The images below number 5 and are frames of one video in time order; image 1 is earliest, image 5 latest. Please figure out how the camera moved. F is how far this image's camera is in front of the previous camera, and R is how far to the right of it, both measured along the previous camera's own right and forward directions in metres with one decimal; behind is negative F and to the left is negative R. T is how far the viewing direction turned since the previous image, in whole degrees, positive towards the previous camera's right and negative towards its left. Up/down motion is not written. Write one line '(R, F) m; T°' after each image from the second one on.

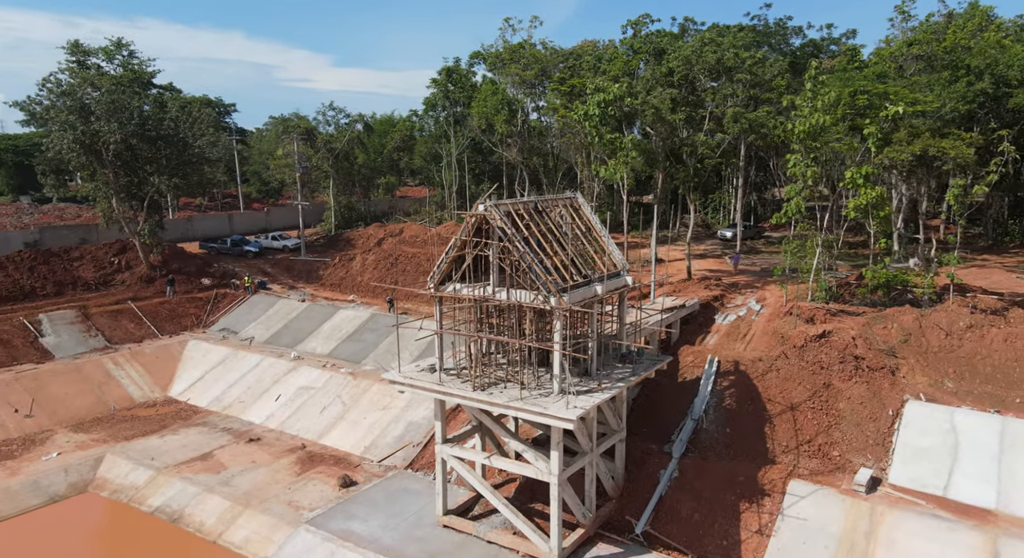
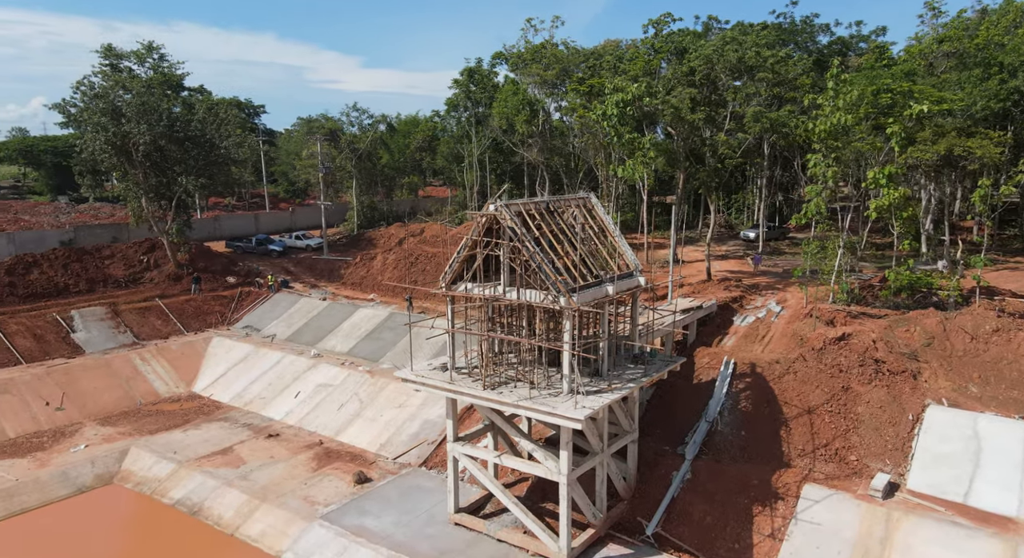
(+0.4, 0.0) m; -2°
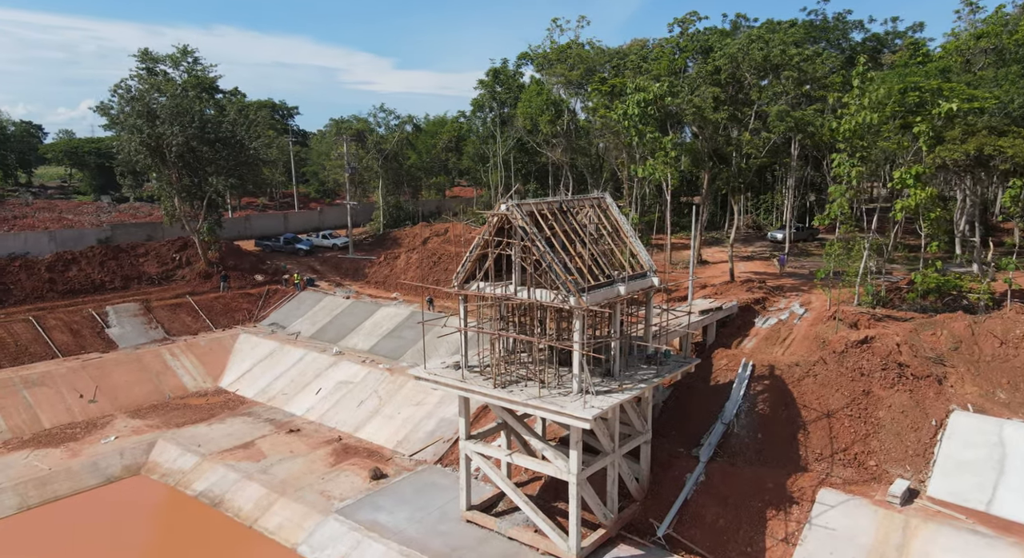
(+0.5, 0.0) m; -3°
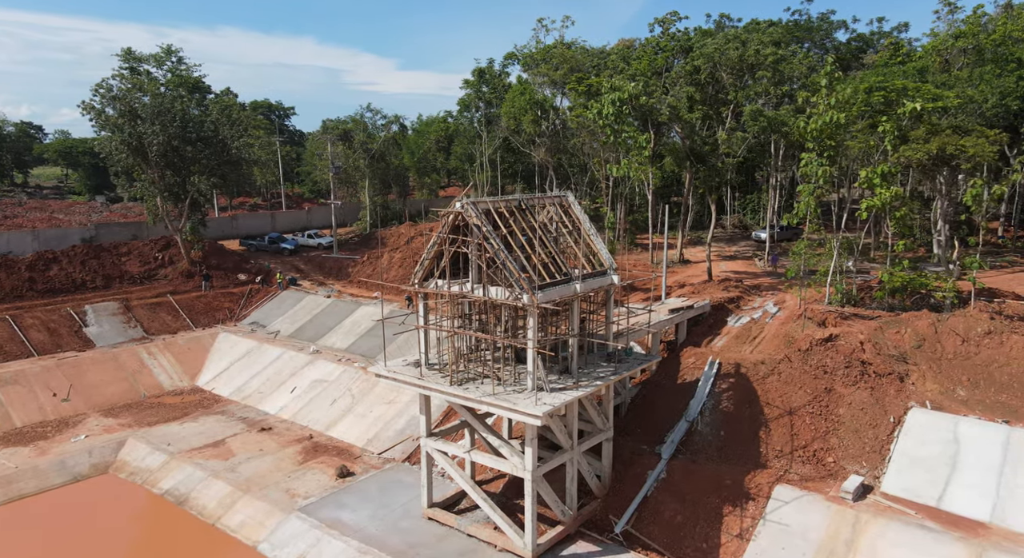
(+1.1, -0.2) m; 0°
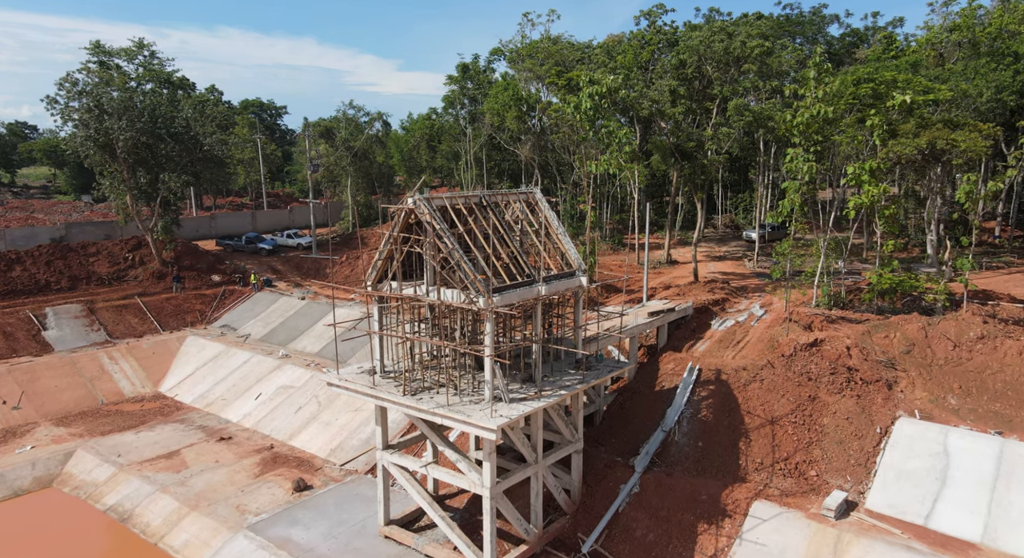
(+1.0, +1.2) m; 0°
